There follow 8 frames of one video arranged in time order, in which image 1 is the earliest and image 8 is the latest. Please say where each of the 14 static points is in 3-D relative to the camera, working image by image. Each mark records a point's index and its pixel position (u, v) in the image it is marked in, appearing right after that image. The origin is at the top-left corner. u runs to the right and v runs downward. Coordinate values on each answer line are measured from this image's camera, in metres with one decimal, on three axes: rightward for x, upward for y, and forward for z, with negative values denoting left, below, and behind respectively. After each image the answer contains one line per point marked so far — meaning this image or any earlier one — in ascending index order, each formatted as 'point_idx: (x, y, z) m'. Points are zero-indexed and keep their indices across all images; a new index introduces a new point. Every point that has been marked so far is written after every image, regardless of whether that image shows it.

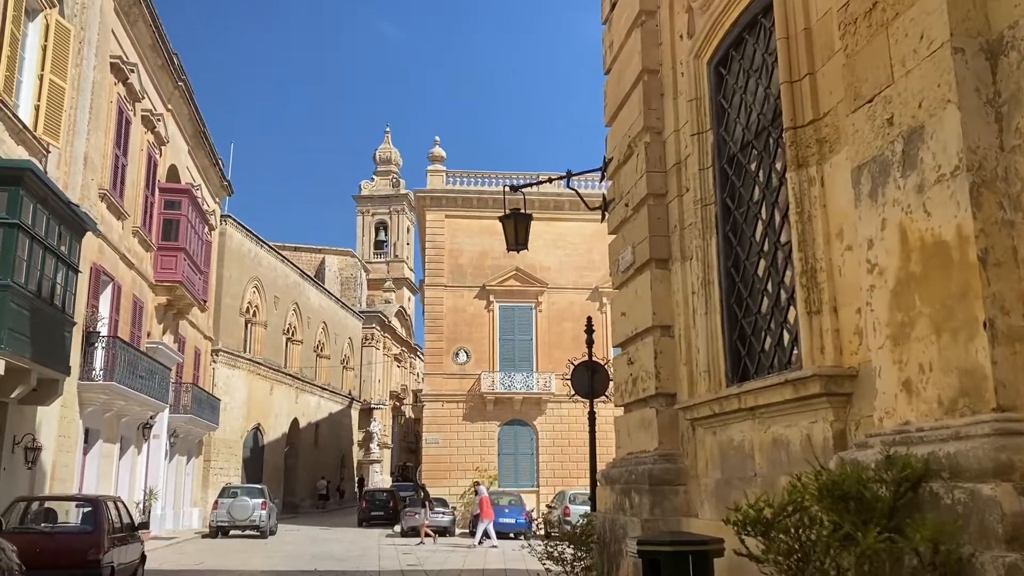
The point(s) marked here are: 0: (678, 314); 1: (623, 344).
0: (+1.2, -0.2, +6.2) m
1: (+0.9, -0.4, +7.1) m
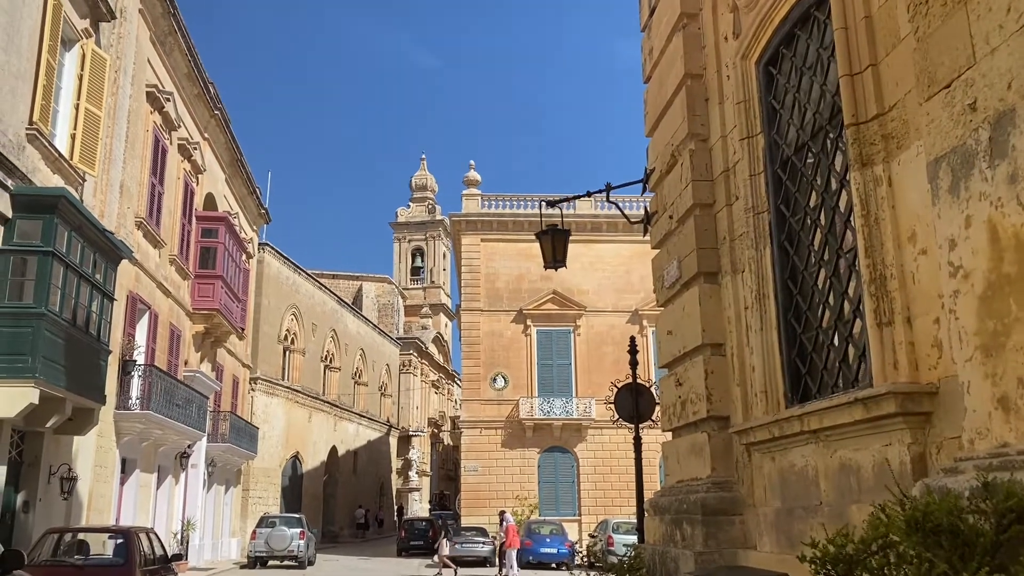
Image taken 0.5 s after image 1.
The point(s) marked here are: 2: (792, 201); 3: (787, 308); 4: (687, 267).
0: (+1.4, -0.3, +5.8) m
1: (+1.2, -0.6, +6.7) m
2: (+1.6, +0.5, +5.1) m
3: (+1.6, -0.1, +5.1) m
4: (+1.3, +0.2, +6.3) m
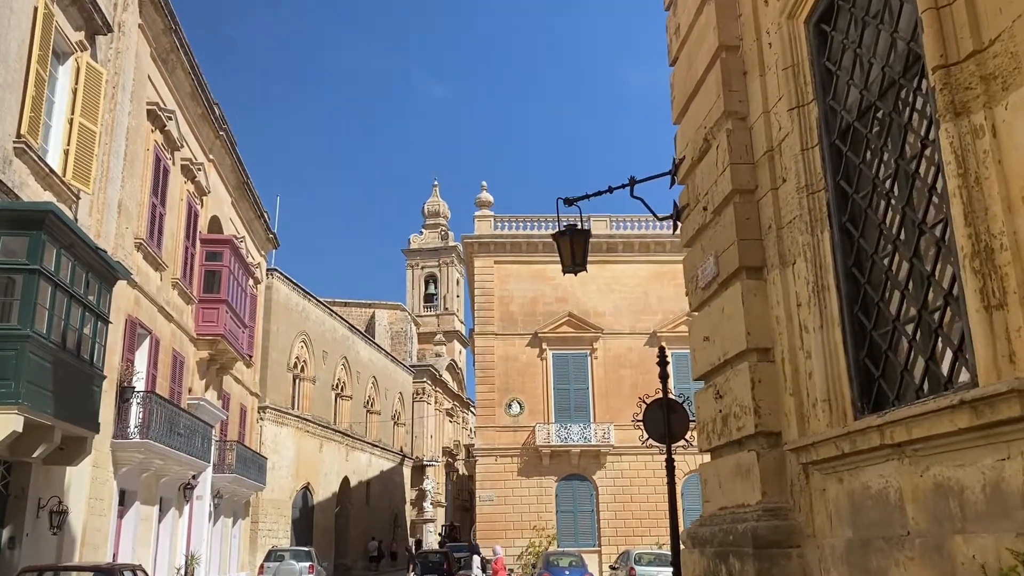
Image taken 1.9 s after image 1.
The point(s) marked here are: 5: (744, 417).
0: (+1.5, -0.3, +5.0) m
1: (+1.3, -0.6, +5.9) m
2: (+1.7, +0.6, +4.4) m
3: (+1.7, -0.1, +4.3) m
4: (+1.3, +0.2, +5.5) m
5: (+1.4, -0.8, +5.2) m
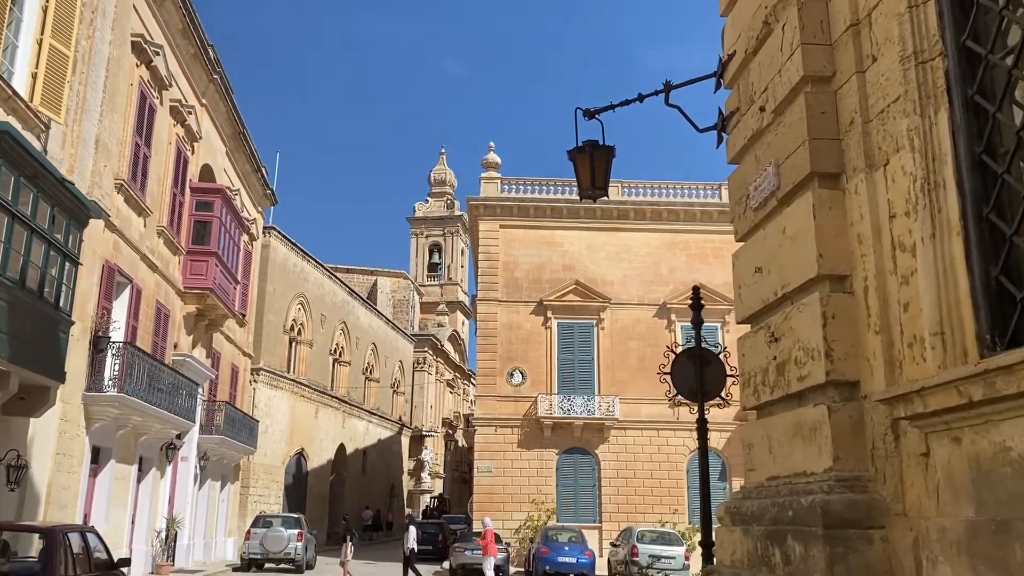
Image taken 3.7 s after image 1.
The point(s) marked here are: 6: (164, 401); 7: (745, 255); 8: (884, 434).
0: (+1.6, +0.1, +3.9) m
1: (+1.3, -0.1, +4.8) m
2: (+1.8, +1.0, +3.2) m
3: (+1.7, +0.3, +3.2) m
4: (+1.4, +0.6, +4.3) m
5: (+1.4, -0.3, +4.1) m
6: (-6.8, -2.2, +17.1) m
7: (+1.3, +0.2, +5.0) m
8: (+1.6, -0.6, +3.7) m
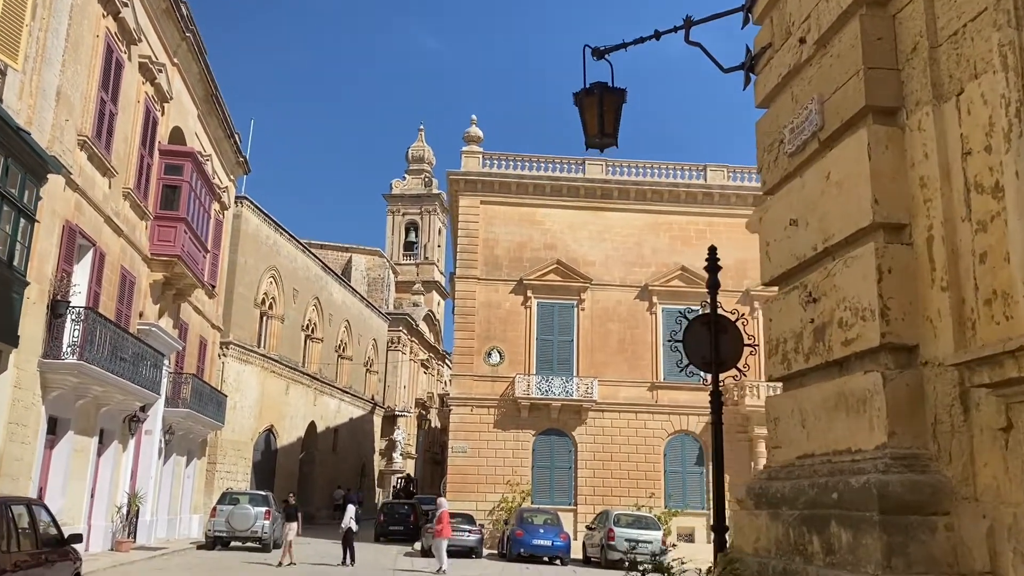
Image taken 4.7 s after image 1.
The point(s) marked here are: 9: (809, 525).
0: (+1.6, +0.3, +3.4) m
1: (+1.3, +0.1, +4.2) m
2: (+1.8, +1.1, +2.7) m
3: (+1.8, +0.5, +2.7) m
4: (+1.4, +0.8, +3.8) m
5: (+1.4, -0.1, +3.6) m
6: (-7.2, -1.6, +16.4) m
7: (+1.3, +0.4, +4.4) m
8: (+1.6, -0.4, +3.2) m
9: (+1.2, -1.0, +3.6) m
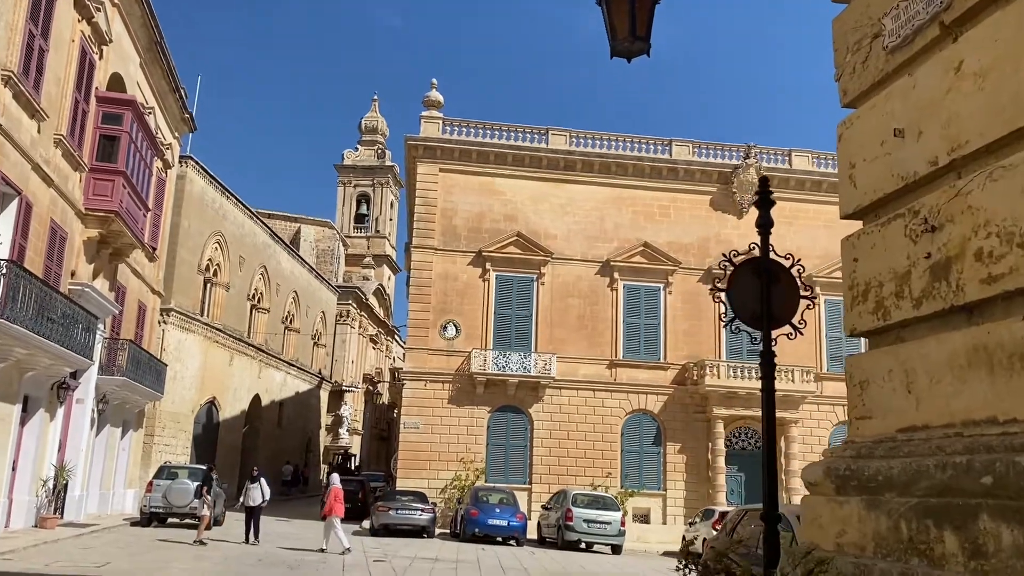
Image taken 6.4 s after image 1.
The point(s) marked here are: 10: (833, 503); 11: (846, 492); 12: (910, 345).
0: (+1.8, +0.6, +2.5) m
1: (+1.4, +0.3, +3.4) m
2: (+2.1, +1.3, +1.8) m
3: (+2.0, +0.7, +1.8) m
4: (+1.6, +1.1, +2.9) m
5: (+1.5, +0.1, +2.7) m
6: (-7.8, -0.8, +15.0) m
7: (+1.4, +0.7, +3.5) m
8: (+1.7, -0.2, +2.3) m
9: (+1.3, -0.7, +2.7) m
10: (+1.2, -0.8, +3.3) m
11: (+1.2, -0.8, +3.3) m
12: (+1.4, -0.2, +3.2) m
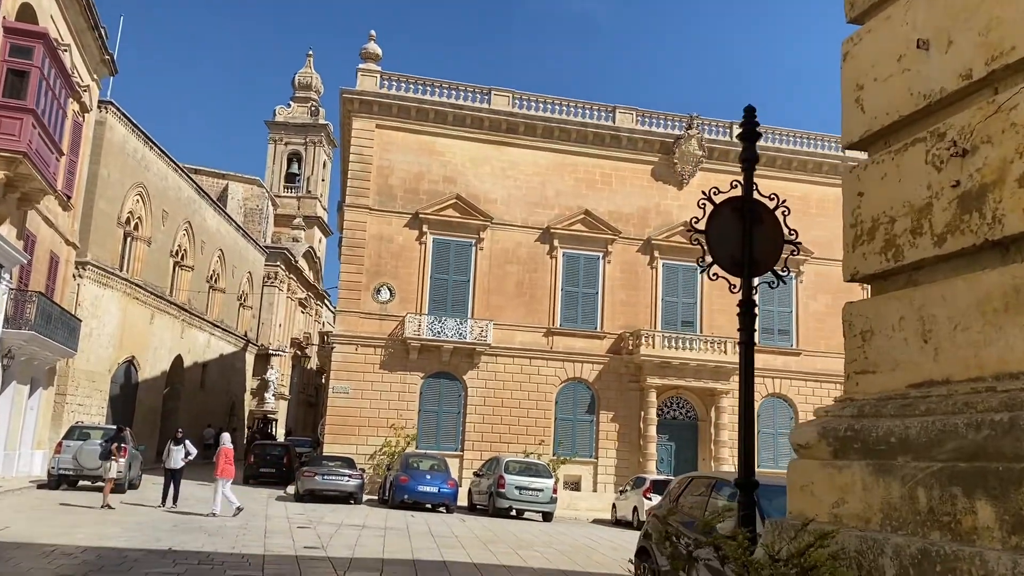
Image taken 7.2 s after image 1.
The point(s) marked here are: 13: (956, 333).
0: (+1.7, +0.7, +2.1) m
1: (+1.3, +0.6, +2.9) m
2: (+2.1, +1.5, +1.4) m
3: (+2.0, +0.9, +1.4) m
4: (+1.5, +1.2, +2.5) m
5: (+1.4, +0.3, +2.3) m
6: (-8.8, +0.1, +13.9) m
7: (+1.3, +0.9, +3.1) m
8: (+1.7, 0.0, +1.9) m
9: (+1.2, -0.5, +2.3) m
10: (+1.0, -0.6, +2.9) m
11: (+1.1, -0.5, +2.8) m
12: (+1.3, 0.0, +2.8) m
13: (+1.3, -0.1, +2.6) m
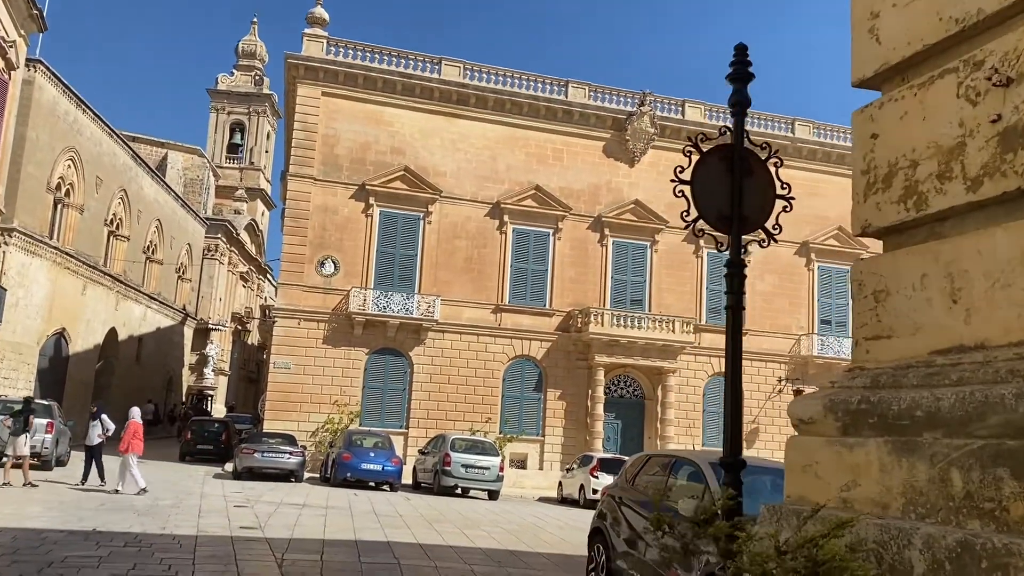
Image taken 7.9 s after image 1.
0: (+1.7, +0.9, +1.7) m
1: (+1.2, +0.7, +2.5) m
2: (+2.1, +1.6, +1.0) m
3: (+2.0, +0.9, +1.1) m
4: (+1.4, +1.4, +2.1) m
5: (+1.4, +0.4, +1.9) m
6: (-9.6, +0.7, +12.9) m
7: (+1.2, +1.0, +2.7) m
8: (+1.6, +0.1, +1.6) m
9: (+1.1, -0.4, +2.0) m
10: (+0.9, -0.5, +2.5) m
11: (+1.0, -0.4, +2.5) m
12: (+1.2, +0.1, +2.4) m
13: (+1.2, 0.0, +2.2) m
